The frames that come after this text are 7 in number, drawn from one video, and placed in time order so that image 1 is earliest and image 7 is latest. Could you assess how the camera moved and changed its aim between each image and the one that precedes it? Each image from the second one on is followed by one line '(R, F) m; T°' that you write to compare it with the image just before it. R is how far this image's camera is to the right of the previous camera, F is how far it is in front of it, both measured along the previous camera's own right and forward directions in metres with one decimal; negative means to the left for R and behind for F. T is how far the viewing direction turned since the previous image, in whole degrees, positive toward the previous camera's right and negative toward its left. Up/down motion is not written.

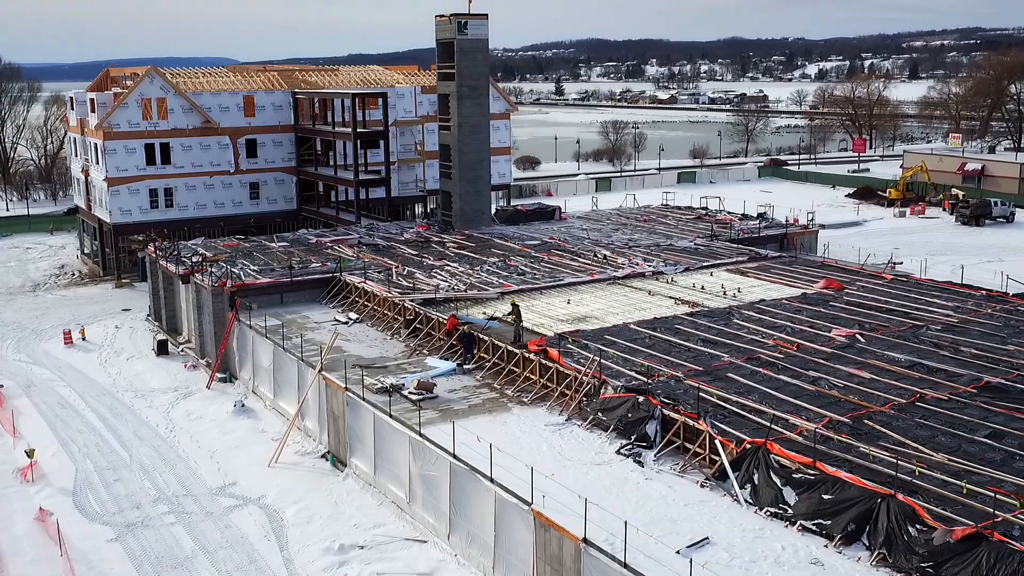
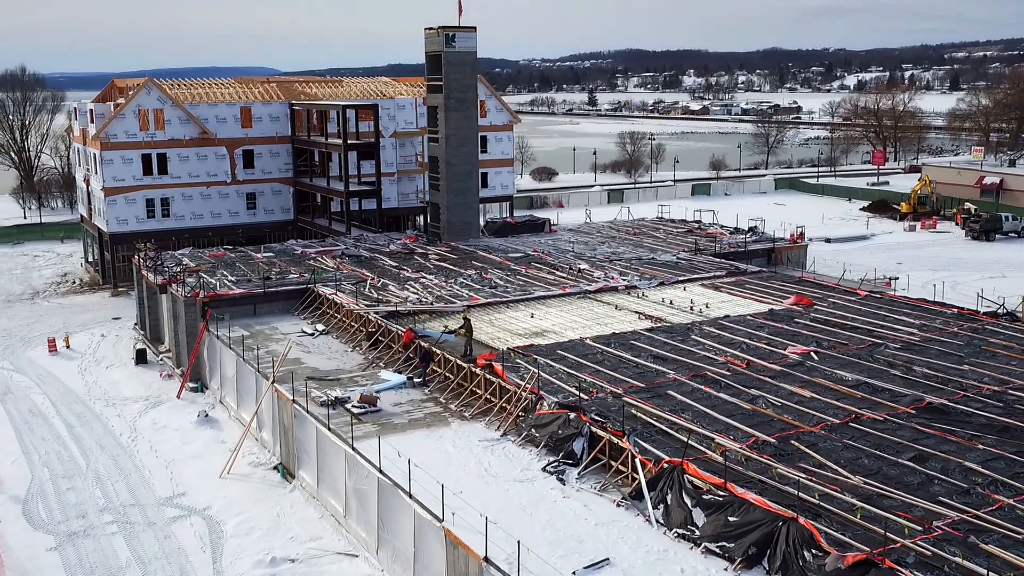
(+1.8, +0.1) m; -2°
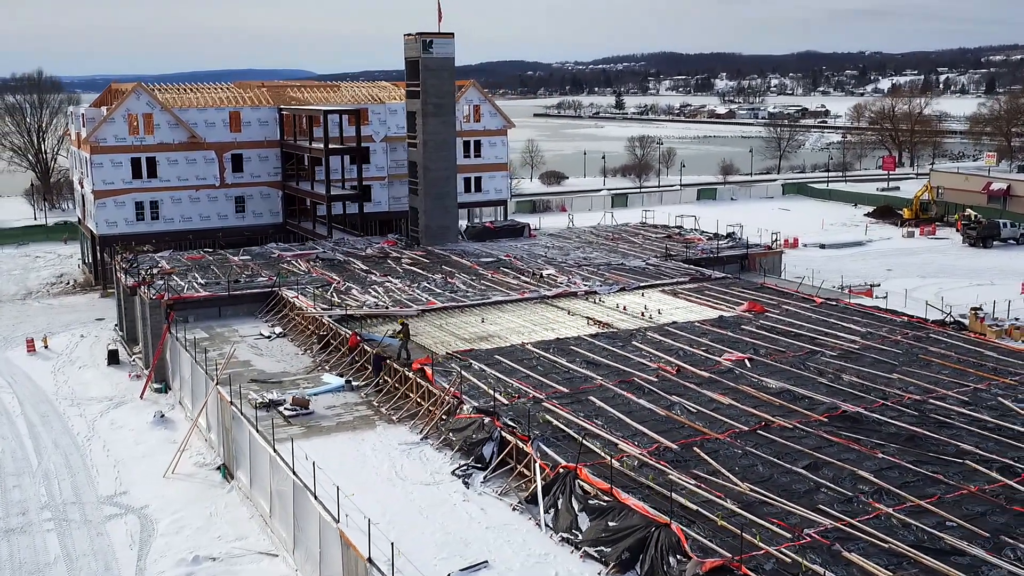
(+2.0, -0.2) m; -2°
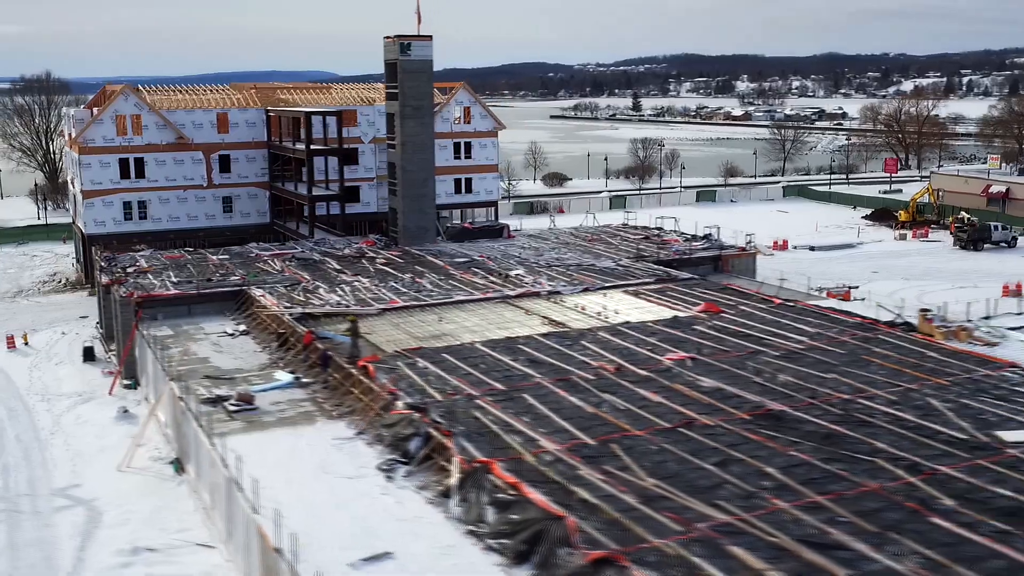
(+1.6, -0.3) m; -1°
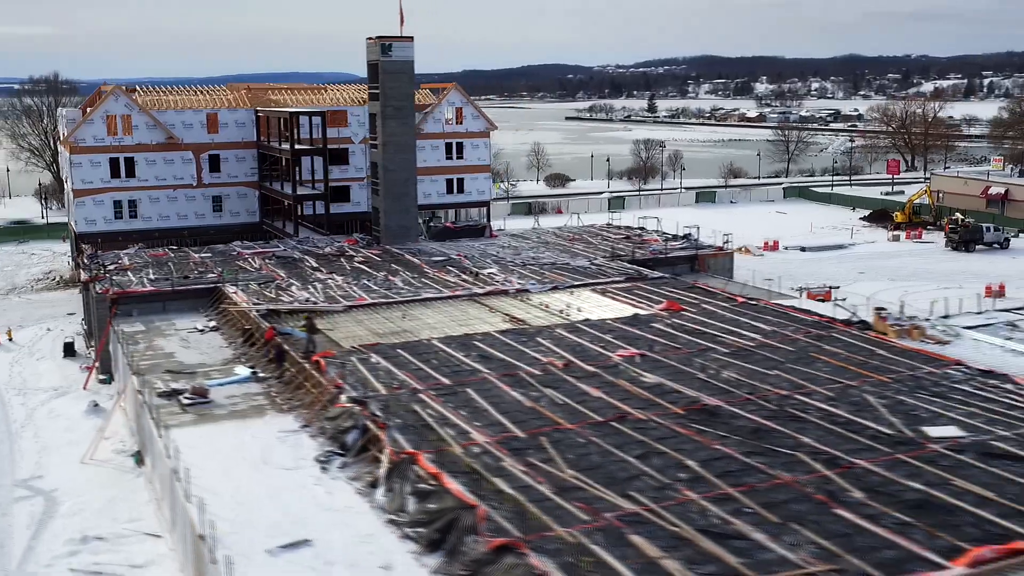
(+1.4, -0.3) m; -1°
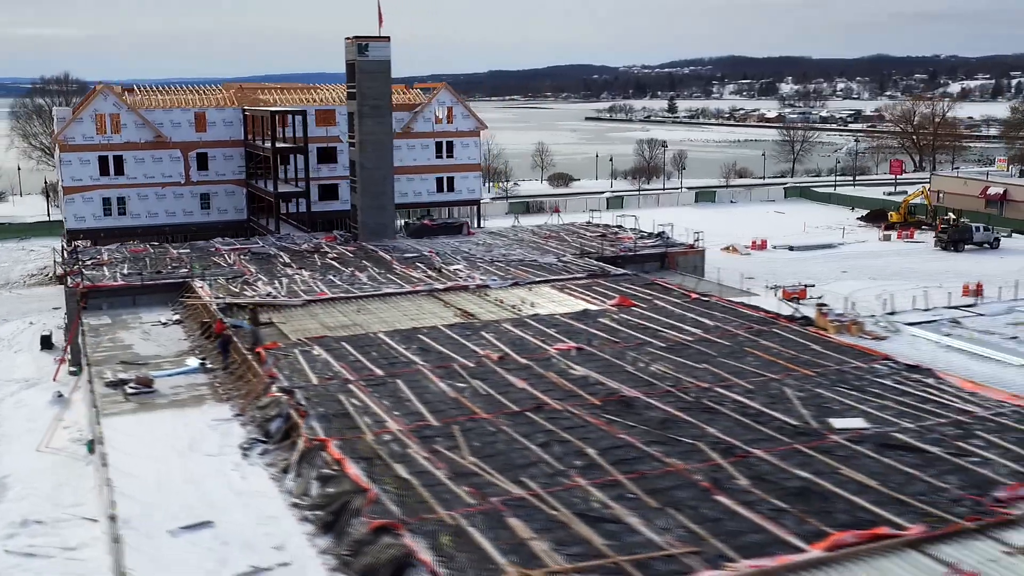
(+1.9, -0.5) m; -1°
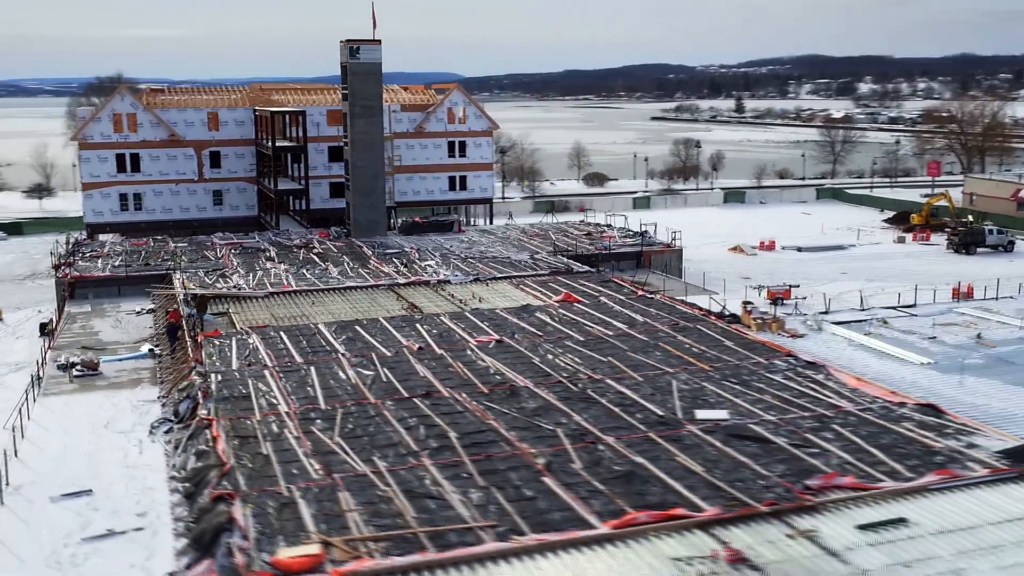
(+3.4, -1.0) m; -4°
